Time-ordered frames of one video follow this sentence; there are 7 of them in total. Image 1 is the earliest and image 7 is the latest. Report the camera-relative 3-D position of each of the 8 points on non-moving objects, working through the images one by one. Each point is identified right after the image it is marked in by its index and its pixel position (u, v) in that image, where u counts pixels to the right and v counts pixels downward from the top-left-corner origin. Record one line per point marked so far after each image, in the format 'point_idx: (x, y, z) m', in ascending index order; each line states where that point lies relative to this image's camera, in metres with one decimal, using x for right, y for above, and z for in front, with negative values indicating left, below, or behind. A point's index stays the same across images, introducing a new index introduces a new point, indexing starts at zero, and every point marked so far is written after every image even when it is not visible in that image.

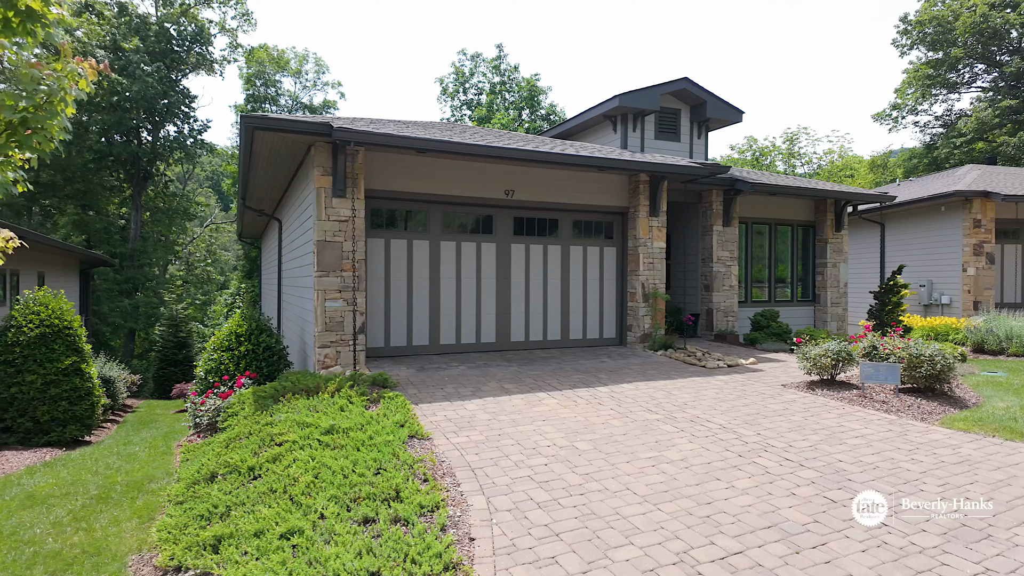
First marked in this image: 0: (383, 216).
0: (-1.9, +1.1, +8.6) m
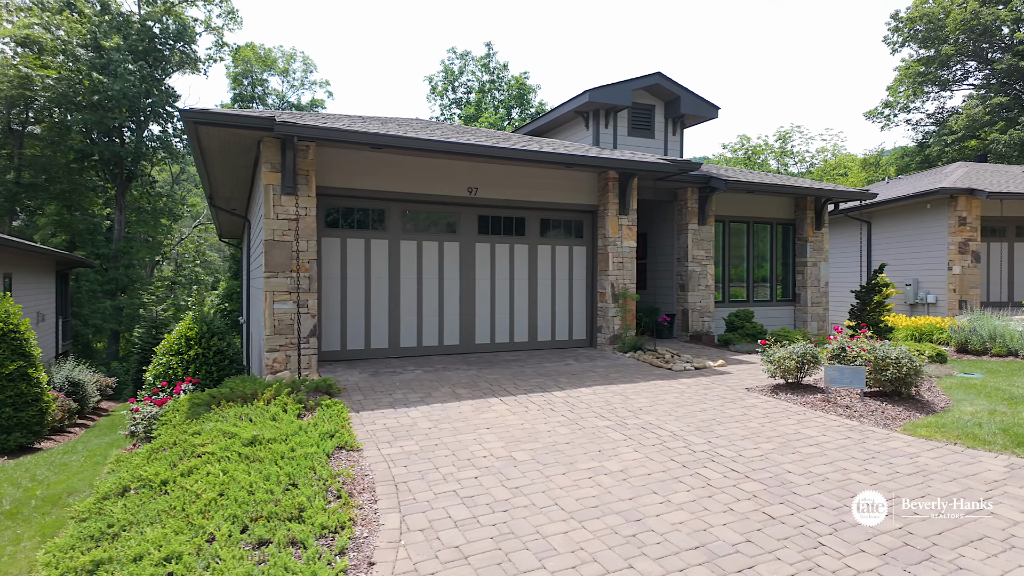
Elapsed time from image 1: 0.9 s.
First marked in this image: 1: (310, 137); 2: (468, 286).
0: (-2.4, +1.0, +8.3) m
1: (-2.5, +1.9, +7.5) m
2: (-0.7, 0.0, +9.2) m
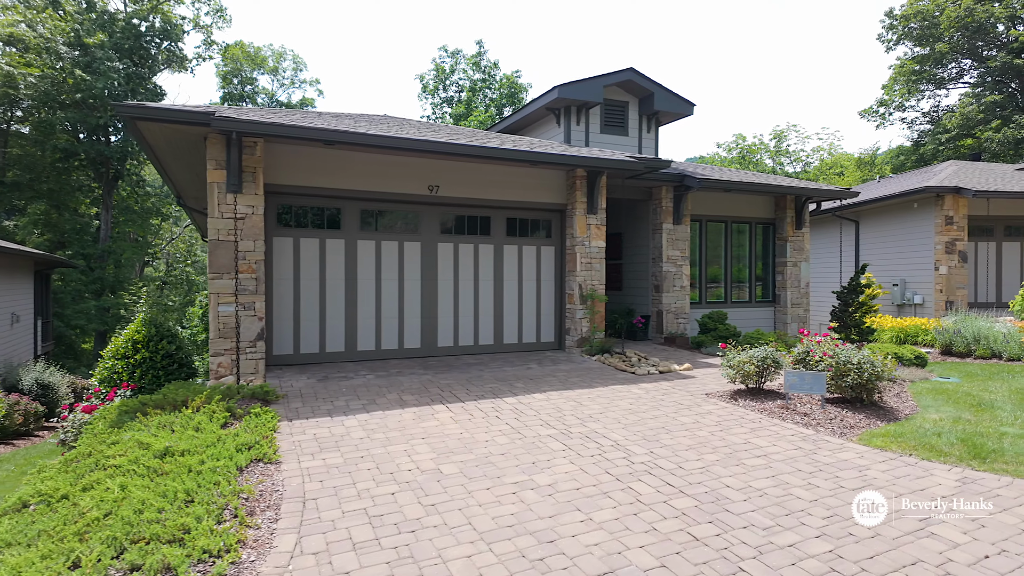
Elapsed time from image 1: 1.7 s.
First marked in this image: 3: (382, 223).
0: (-3.0, +1.0, +8.1) m
1: (-3.1, +1.9, +7.2) m
2: (-1.2, 0.0, +8.9) m
3: (-1.9, +0.9, +8.6) m
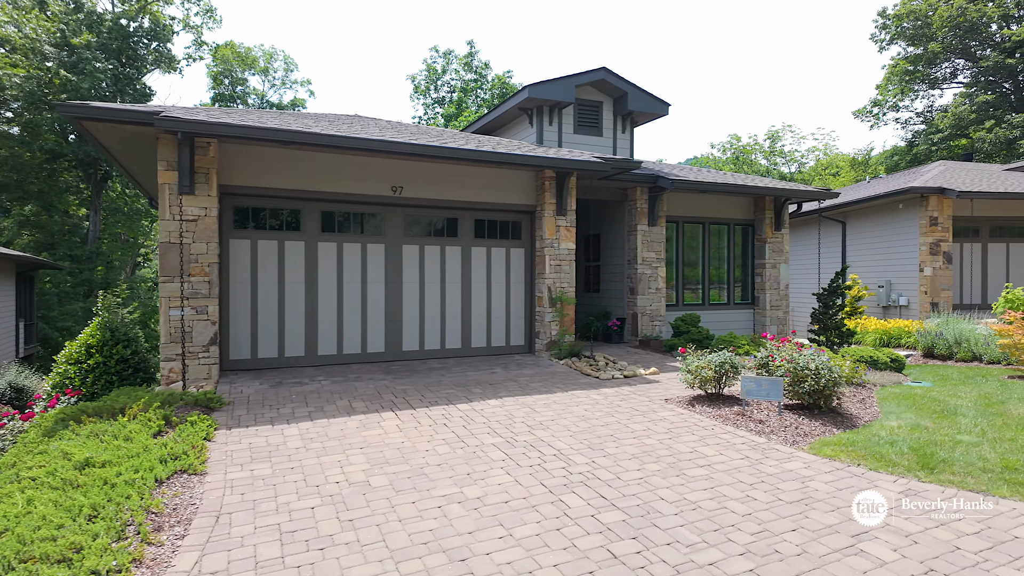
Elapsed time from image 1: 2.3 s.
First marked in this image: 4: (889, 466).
0: (-3.5, +1.0, +7.9) m
1: (-3.6, +1.8, +7.0) m
2: (-1.7, 0.0, +8.8) m
3: (-2.4, +0.9, +8.4) m
4: (+2.9, -1.3, +4.5) m
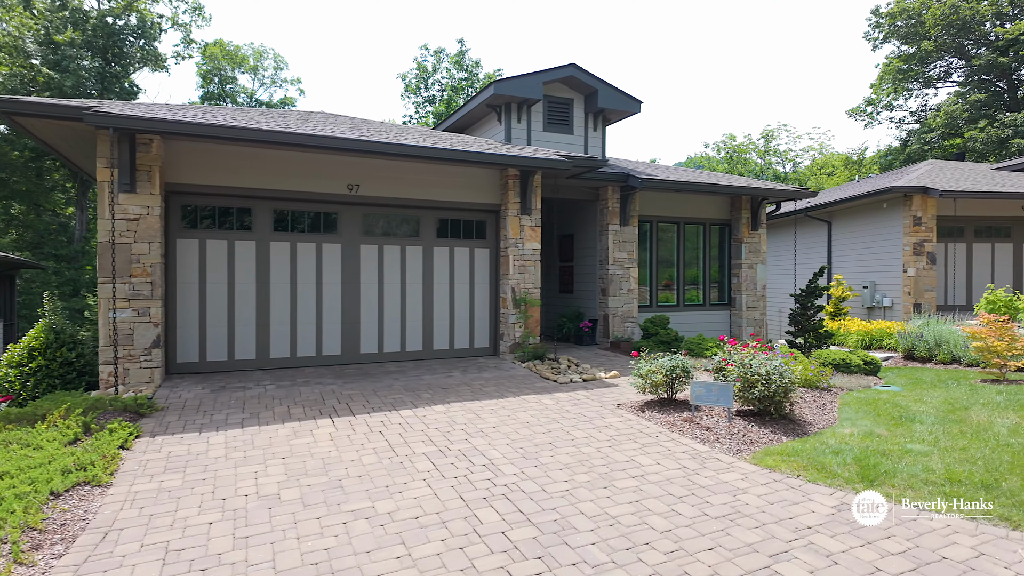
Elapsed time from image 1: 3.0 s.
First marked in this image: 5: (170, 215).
0: (-4.0, +1.0, +7.7) m
1: (-4.1, +1.8, +6.8) m
2: (-2.3, -0.1, +8.5) m
3: (-2.9, +0.9, +8.2) m
4: (+2.3, -1.4, +4.3) m
5: (-4.3, +0.9, +7.5) m
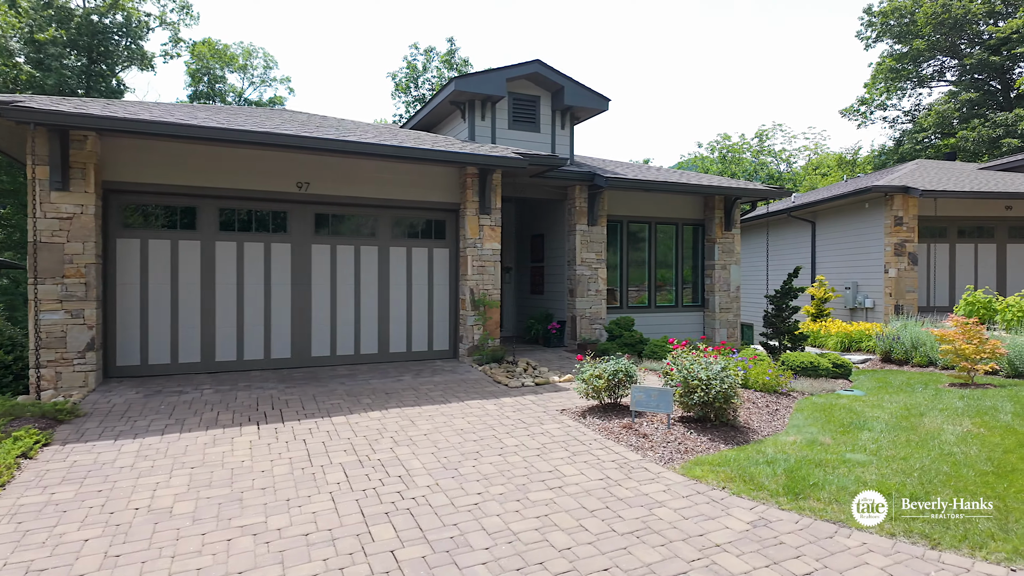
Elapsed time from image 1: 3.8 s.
0: (-4.7, +0.9, +7.5) m
1: (-4.8, +1.8, +6.6) m
2: (-2.9, -0.1, +8.3) m
3: (-3.6, +0.9, +8.0) m
4: (+1.7, -1.4, +4.1) m
5: (-4.9, +0.9, +7.3) m
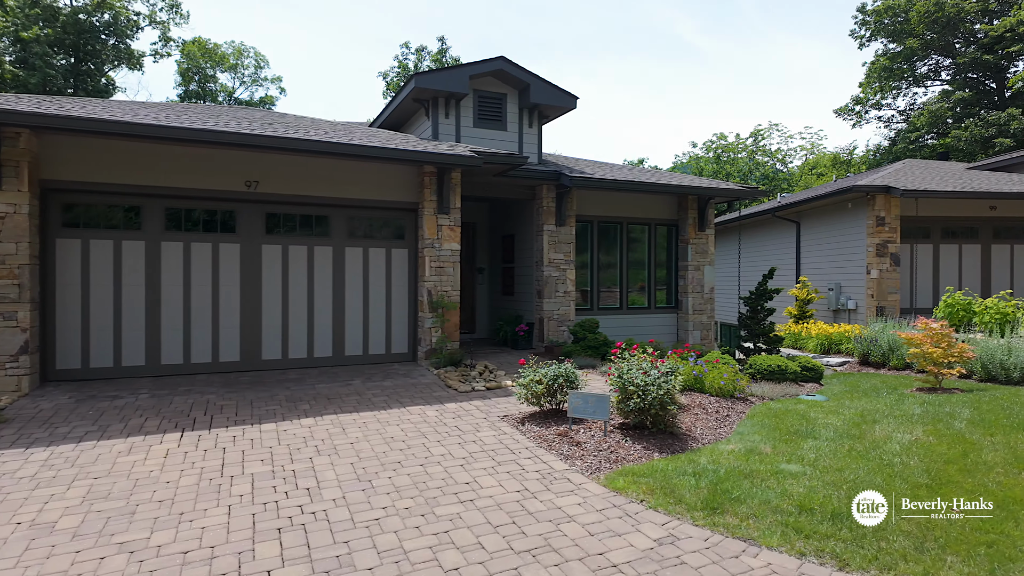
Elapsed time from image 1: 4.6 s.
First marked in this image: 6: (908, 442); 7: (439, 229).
0: (-5.3, +0.9, +7.3) m
1: (-5.4, +1.8, +6.4) m
2: (-3.5, -0.1, +8.1) m
3: (-4.2, +0.8, +7.8) m
4: (+1.1, -1.4, +3.9) m
5: (-5.5, +0.9, +7.1) m
6: (+3.4, -1.3, +5.2) m
7: (-1.1, +0.9, +8.8) m
